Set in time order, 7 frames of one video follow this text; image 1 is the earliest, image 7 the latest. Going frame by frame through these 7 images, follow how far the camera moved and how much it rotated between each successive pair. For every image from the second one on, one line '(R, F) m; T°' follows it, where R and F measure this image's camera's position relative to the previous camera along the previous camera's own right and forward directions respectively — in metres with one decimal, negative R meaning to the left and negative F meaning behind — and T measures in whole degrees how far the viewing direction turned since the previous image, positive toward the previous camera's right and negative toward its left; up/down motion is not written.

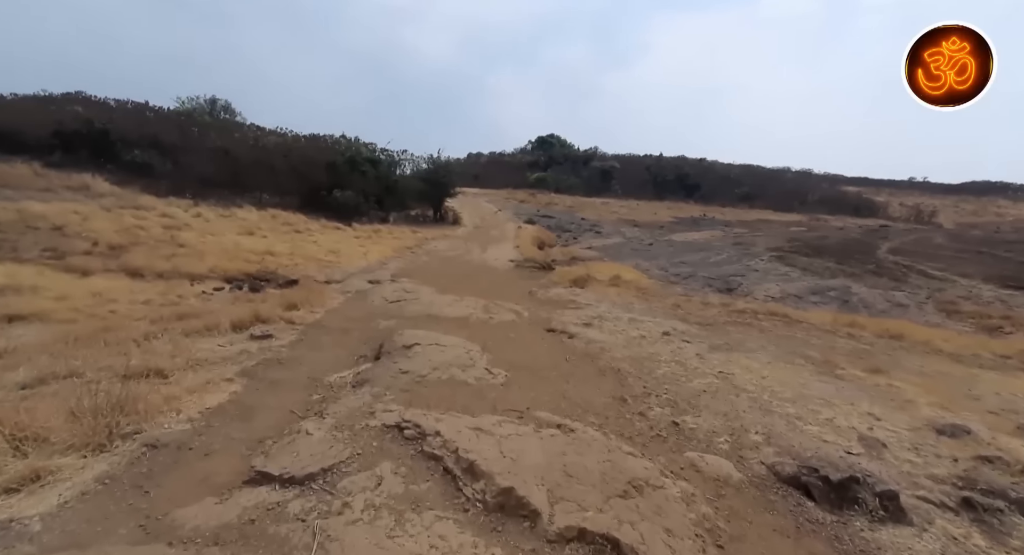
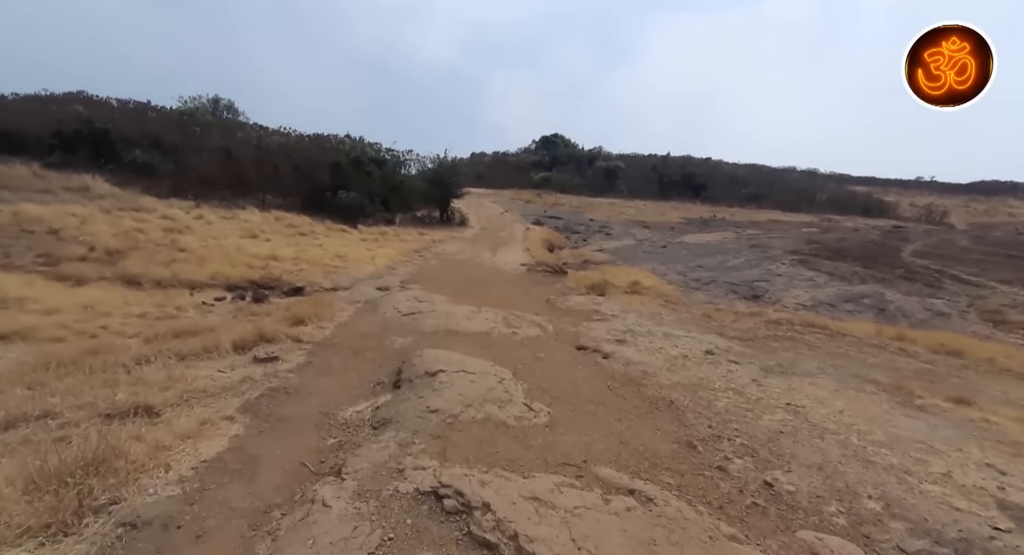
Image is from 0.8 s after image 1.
(-0.5, +0.8) m; 0°
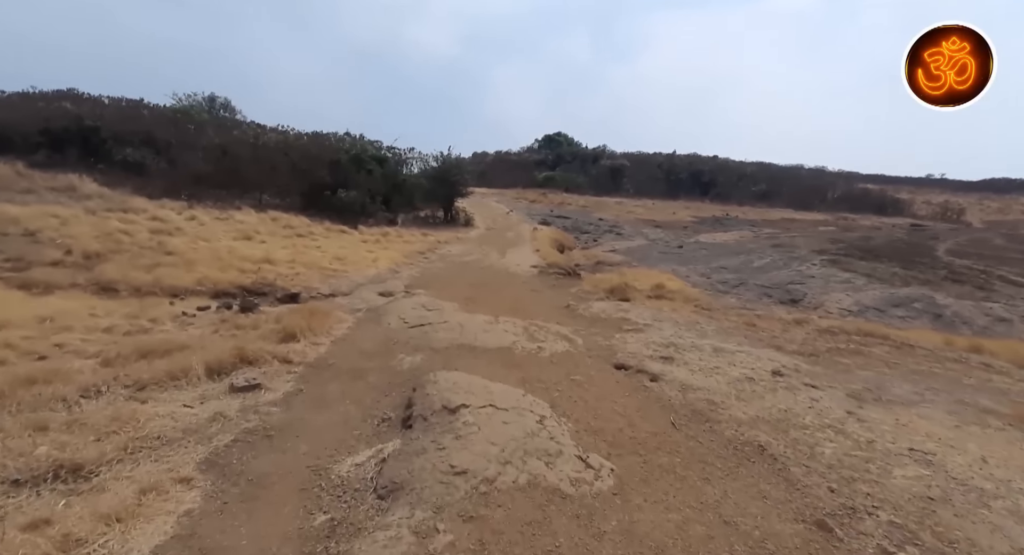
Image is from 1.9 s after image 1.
(-0.4, +1.3) m; 0°
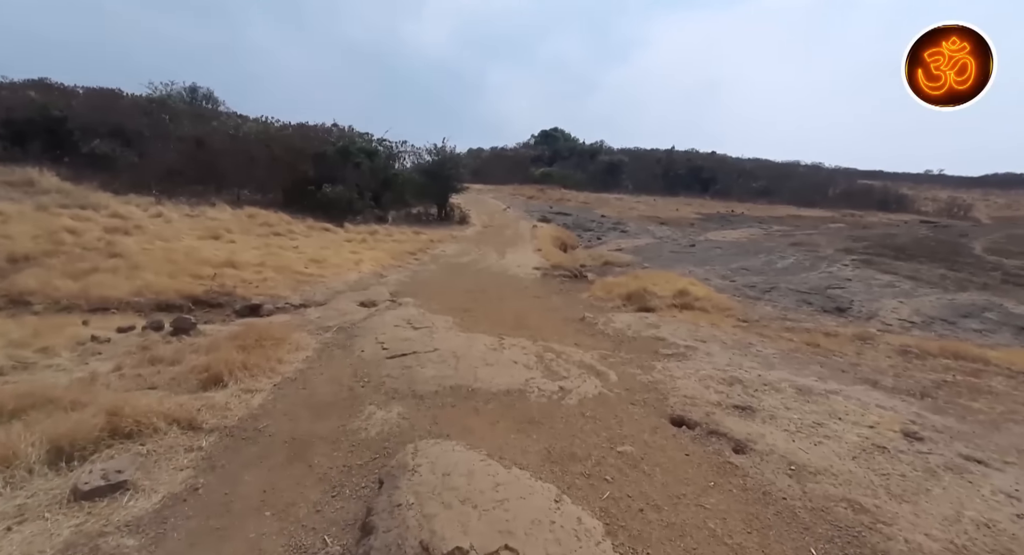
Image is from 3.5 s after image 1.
(-0.2, +2.1) m; +1°
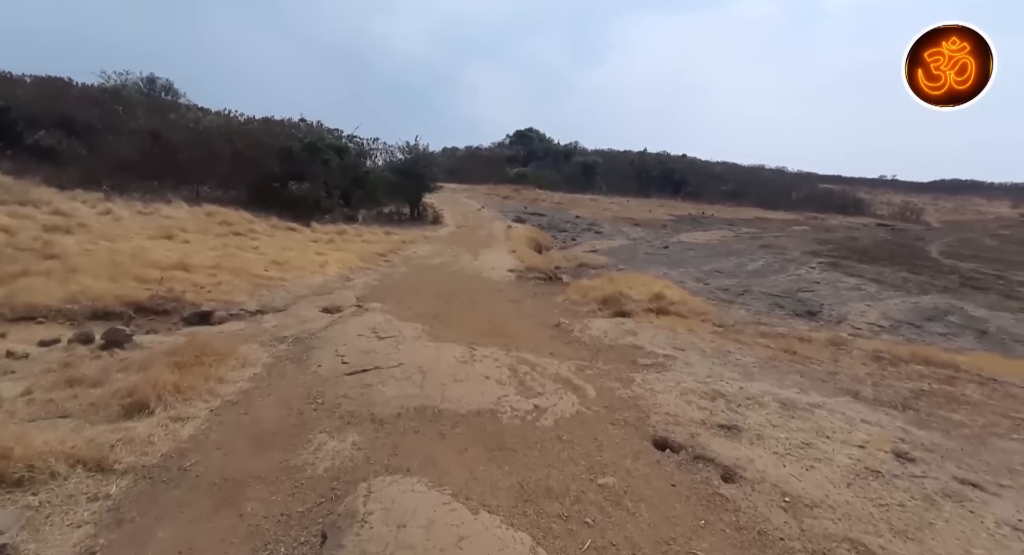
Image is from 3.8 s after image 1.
(0.0, +0.5) m; +3°
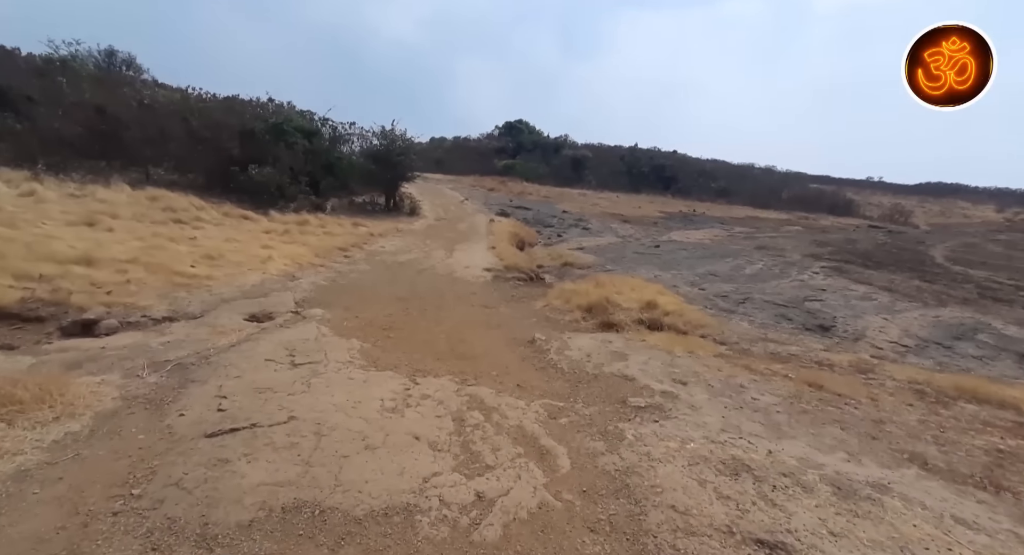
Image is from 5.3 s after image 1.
(+0.4, +1.8) m; +2°
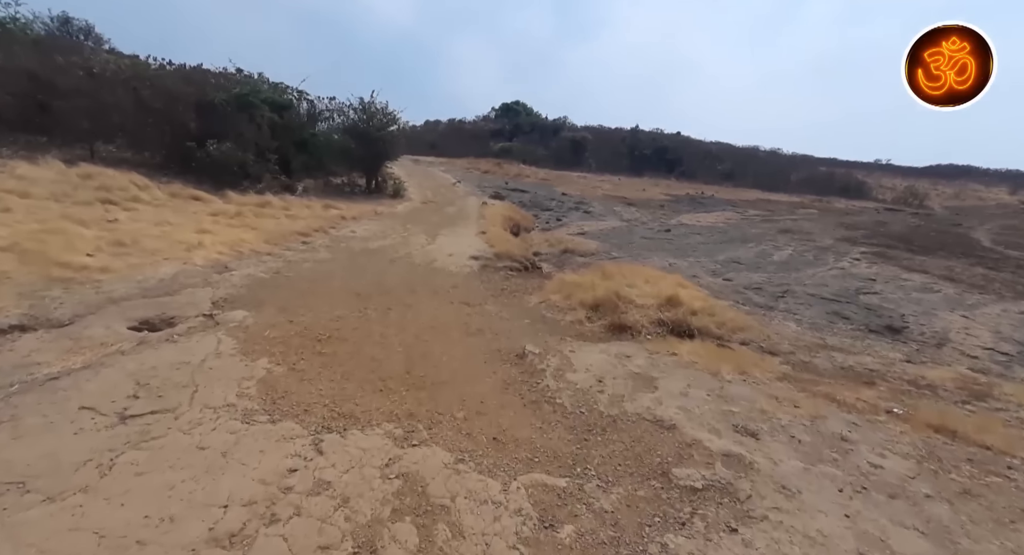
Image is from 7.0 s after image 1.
(+0.2, +2.4) m; 0°
